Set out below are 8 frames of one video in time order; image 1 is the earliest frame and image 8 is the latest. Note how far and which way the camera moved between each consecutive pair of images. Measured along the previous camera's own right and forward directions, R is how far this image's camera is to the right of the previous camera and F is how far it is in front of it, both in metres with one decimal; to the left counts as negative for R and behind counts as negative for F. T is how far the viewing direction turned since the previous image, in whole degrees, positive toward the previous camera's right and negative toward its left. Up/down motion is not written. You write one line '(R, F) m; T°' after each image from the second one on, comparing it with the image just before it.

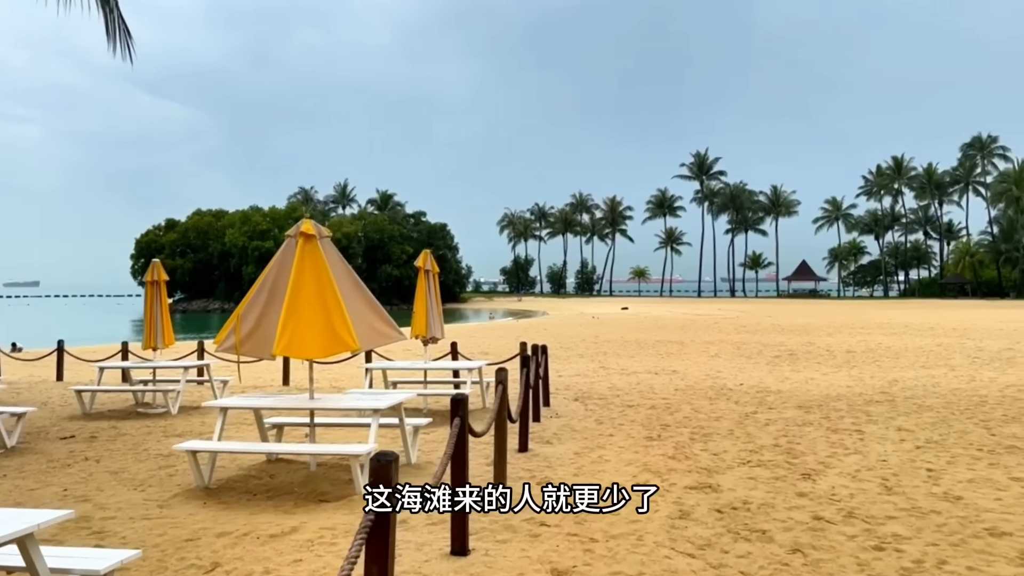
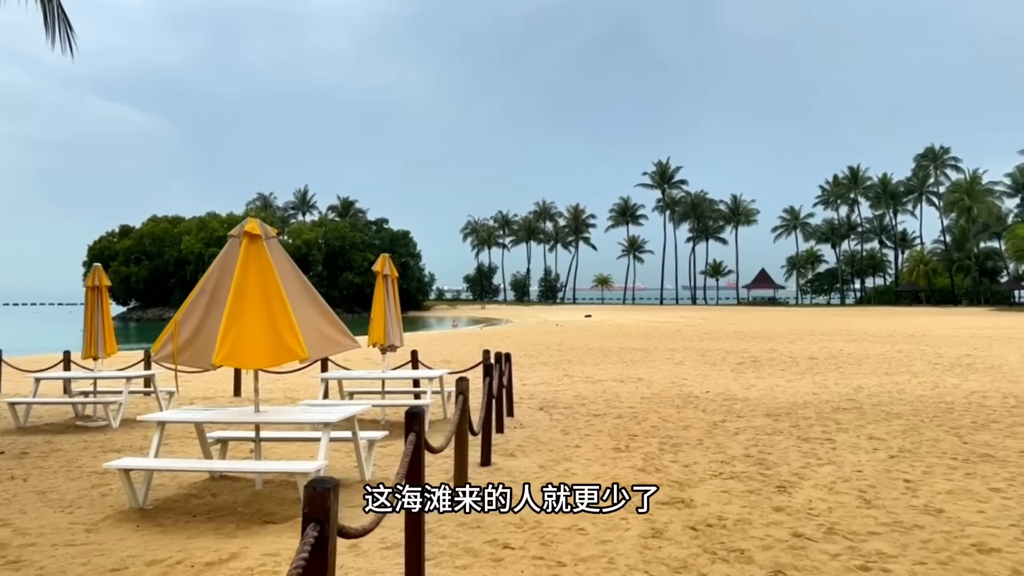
(0.0, +0.4) m; +3°
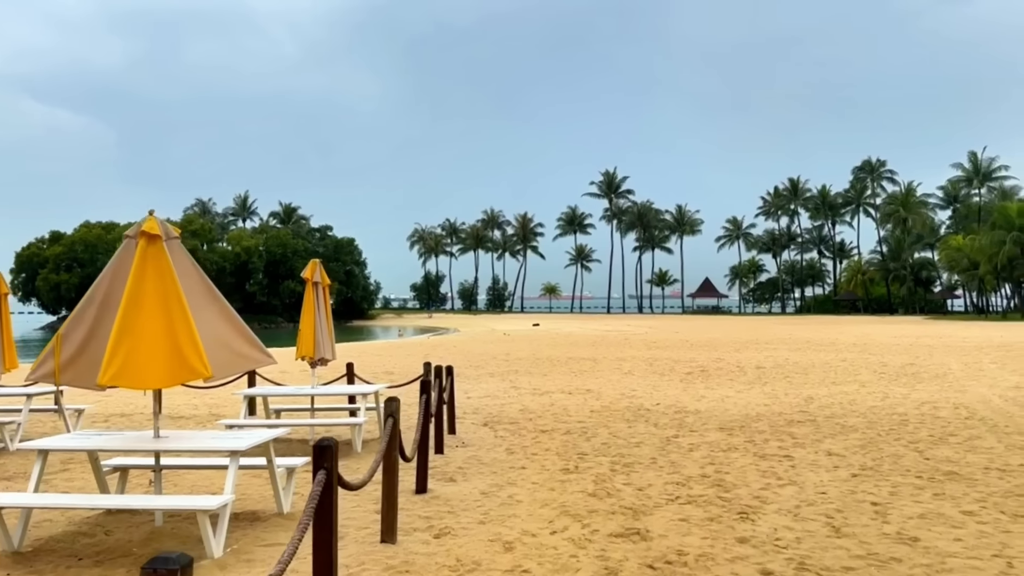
(+0.1, +0.6) m; +4°
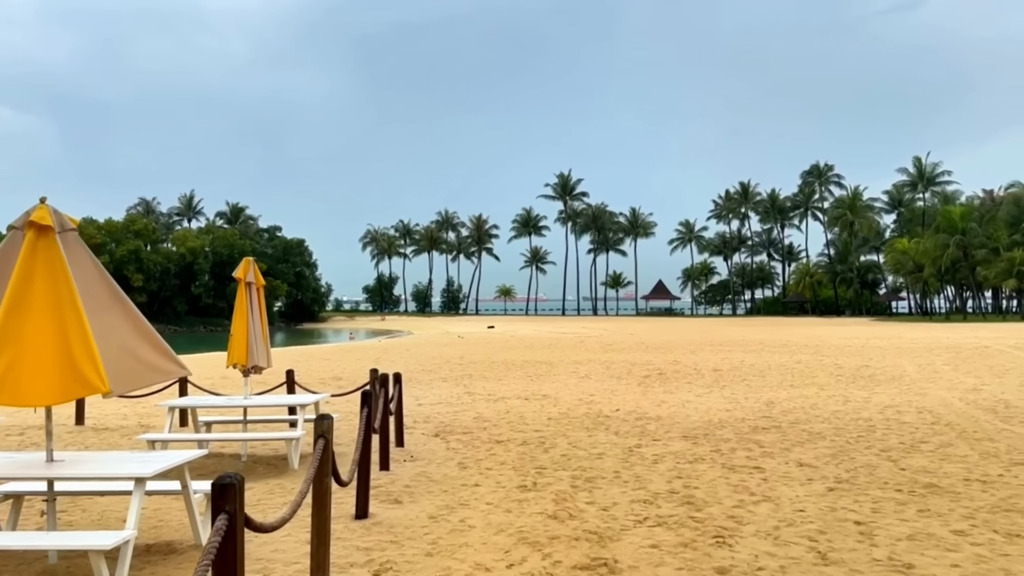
(0.0, +0.6) m; +4°
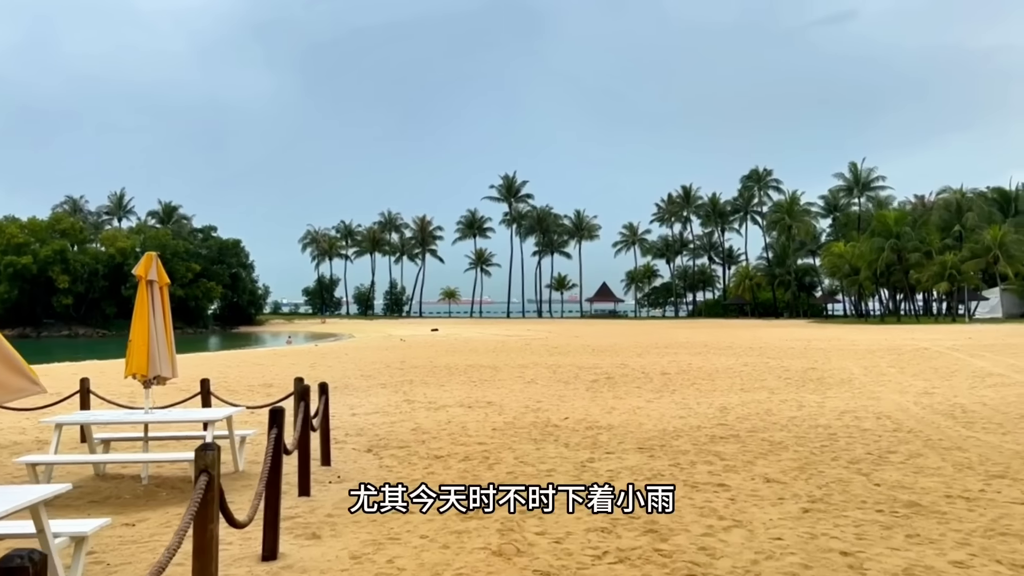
(0.0, +0.7) m; +5°
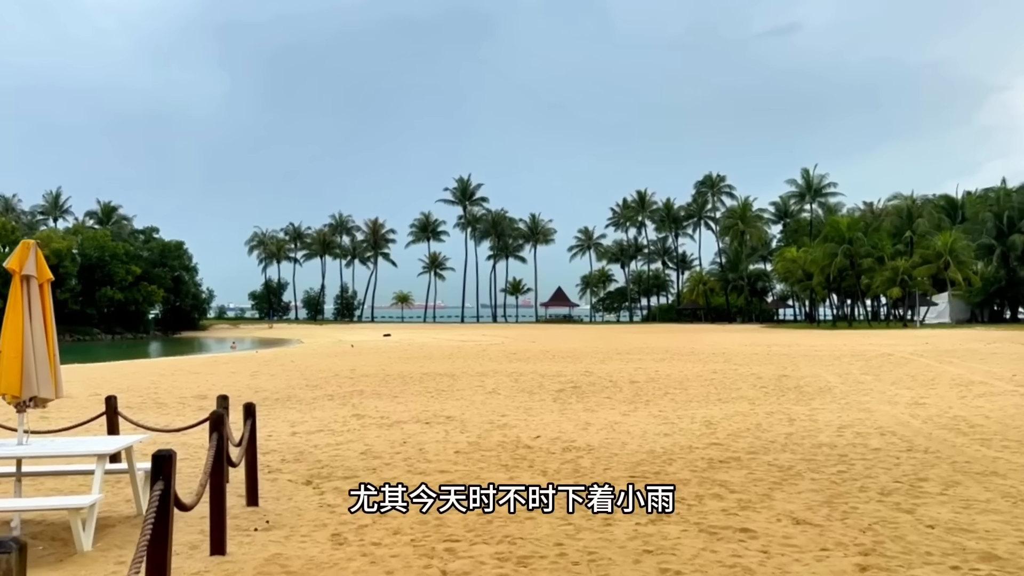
(-0.1, +1.2) m; +4°
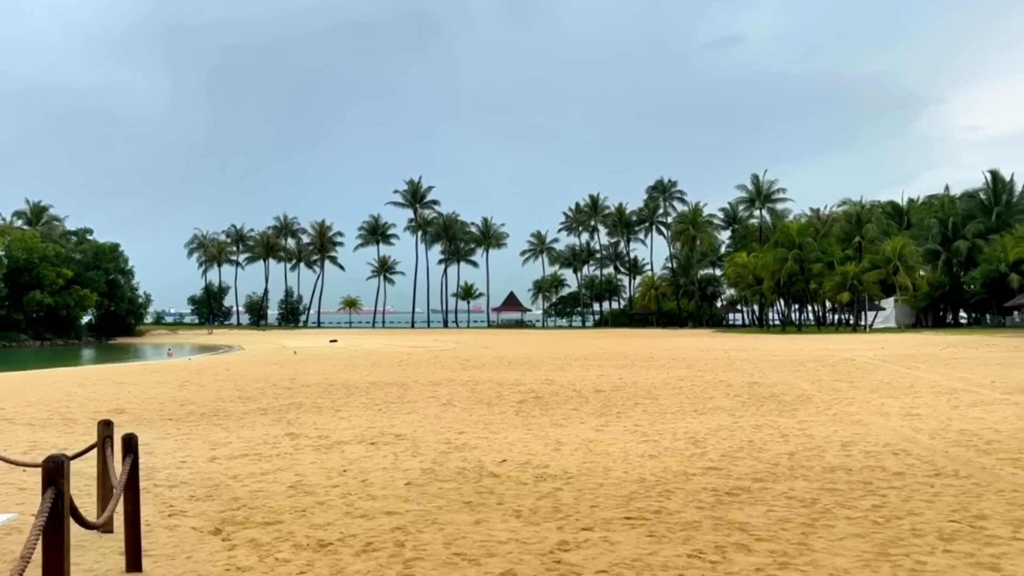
(-0.1, +1.3) m; +4°
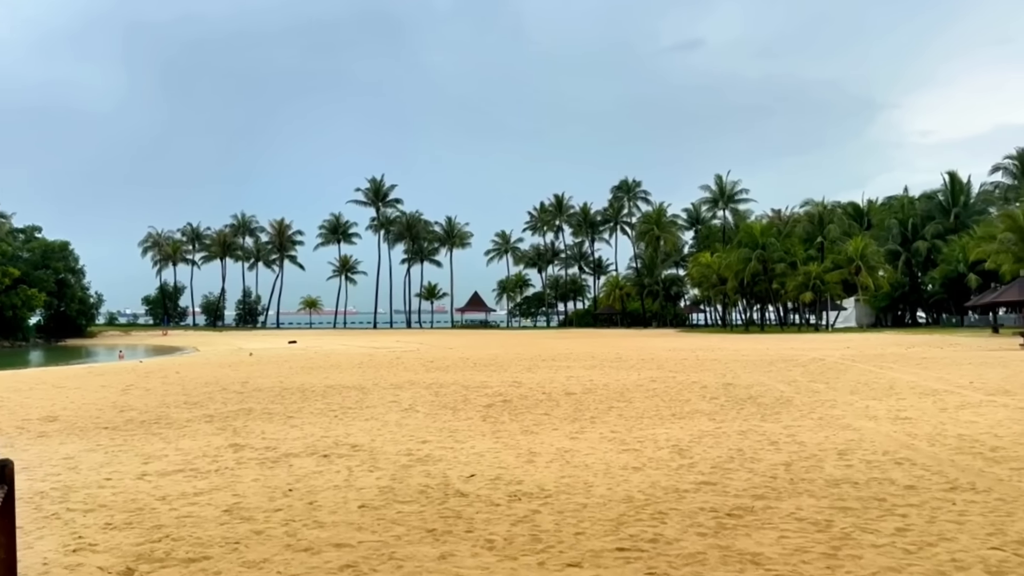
(-0.1, +0.8) m; +3°
